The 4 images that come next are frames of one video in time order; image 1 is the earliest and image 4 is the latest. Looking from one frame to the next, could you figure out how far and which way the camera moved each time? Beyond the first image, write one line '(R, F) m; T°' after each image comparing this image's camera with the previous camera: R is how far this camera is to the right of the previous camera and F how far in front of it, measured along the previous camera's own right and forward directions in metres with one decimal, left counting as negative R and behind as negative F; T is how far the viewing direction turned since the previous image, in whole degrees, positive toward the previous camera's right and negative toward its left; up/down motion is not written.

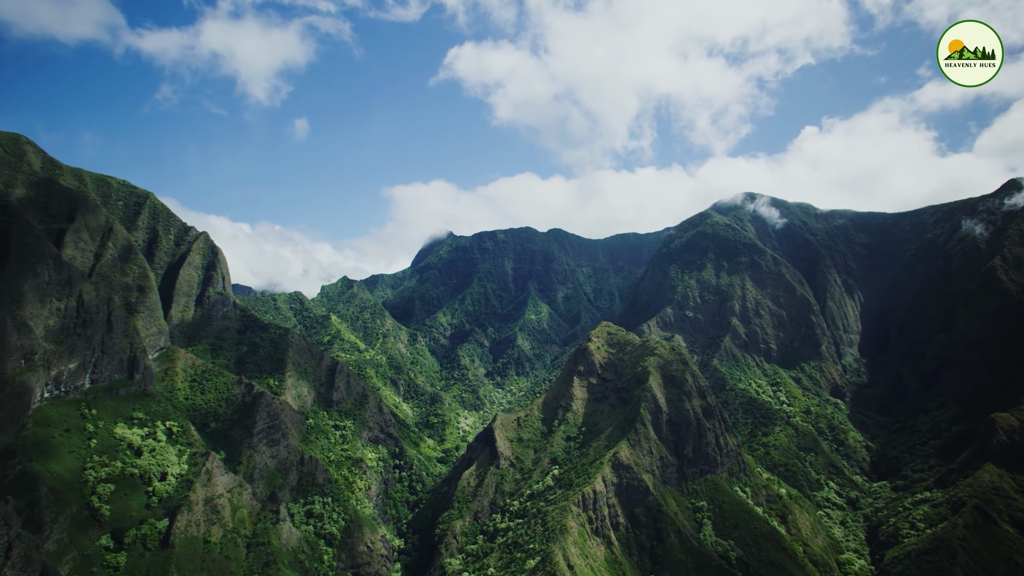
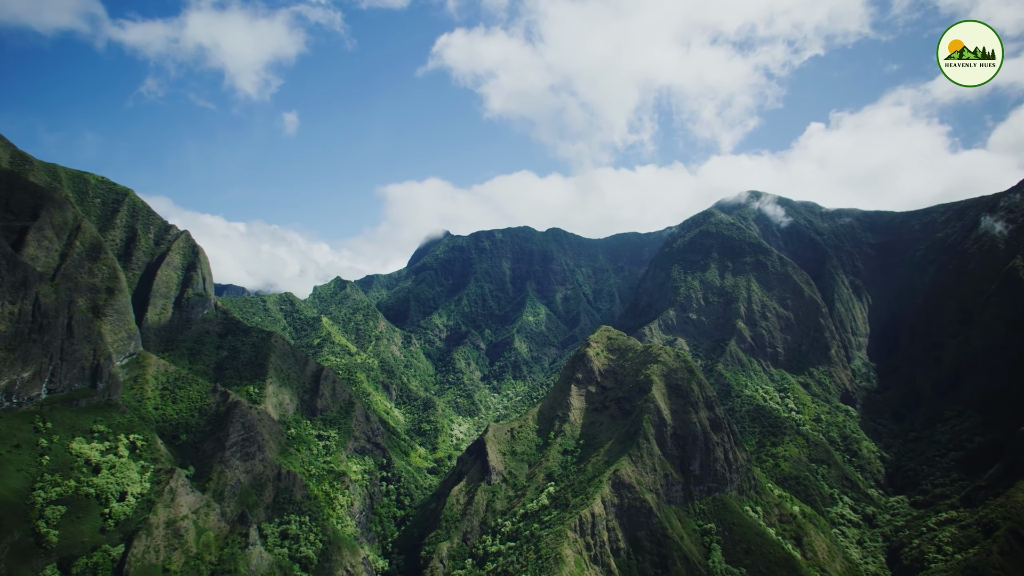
(+1.5, +8.1) m; 0°
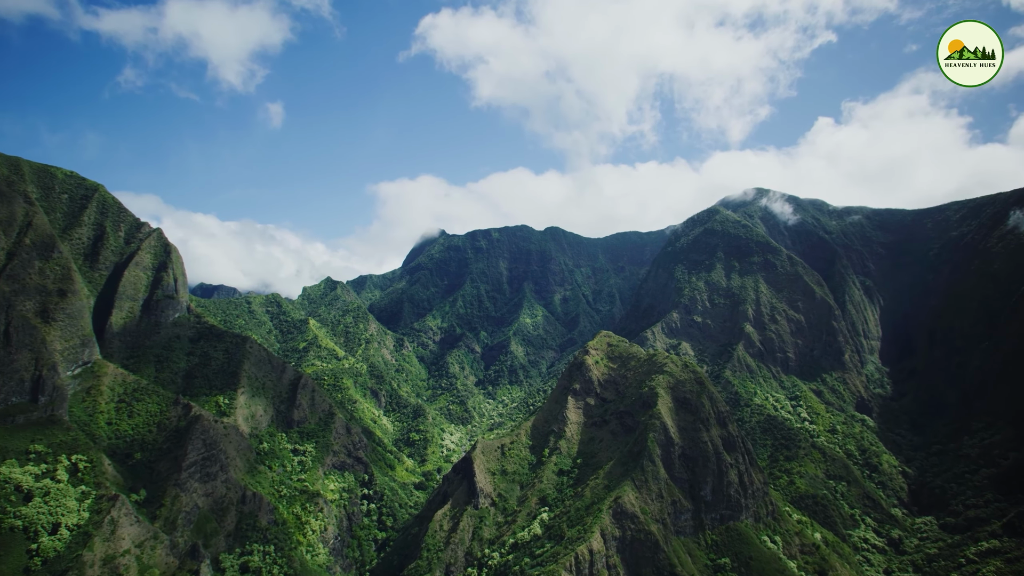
(+1.9, +10.7) m; 0°
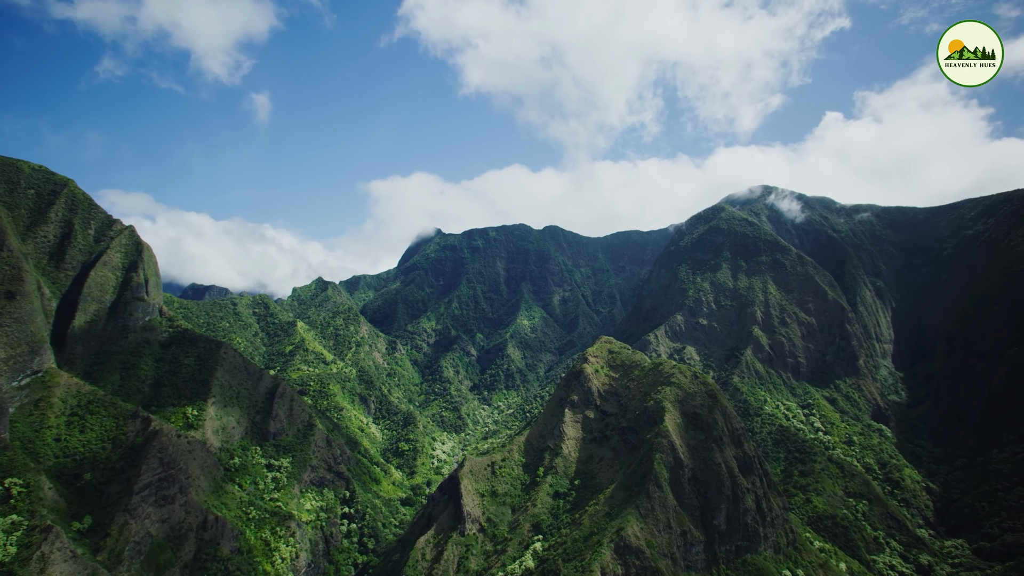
(+1.6, +9.8) m; 0°
